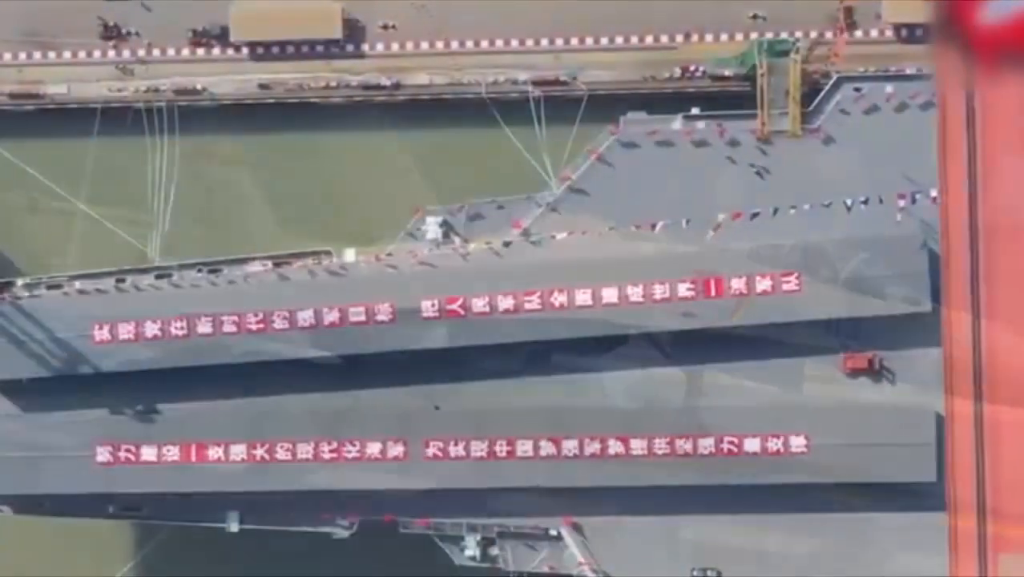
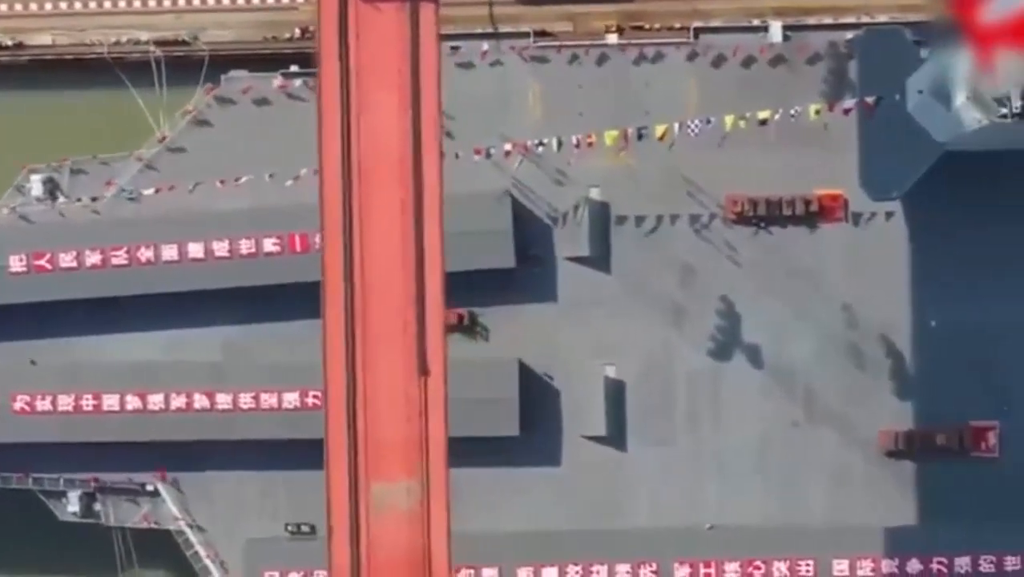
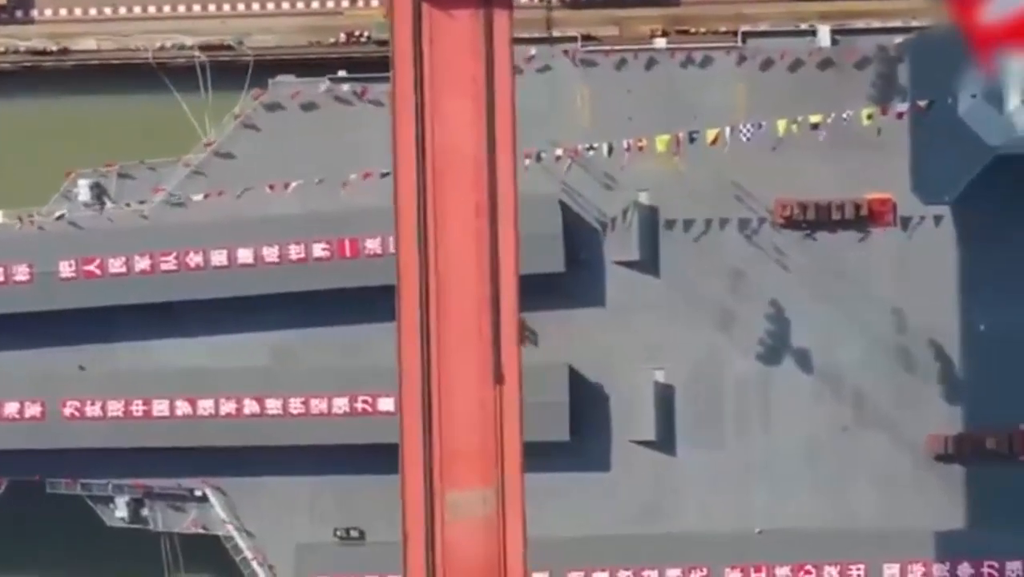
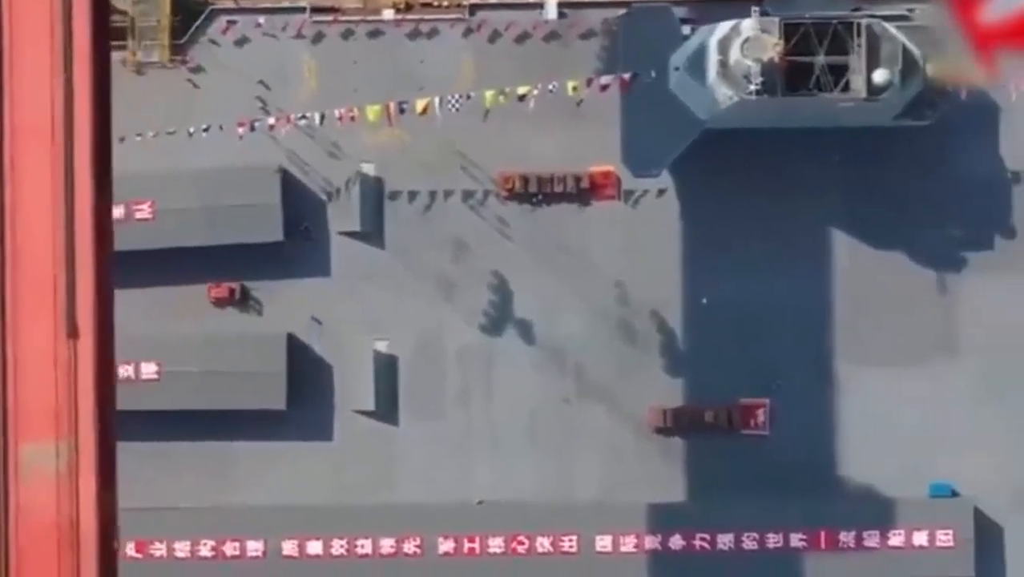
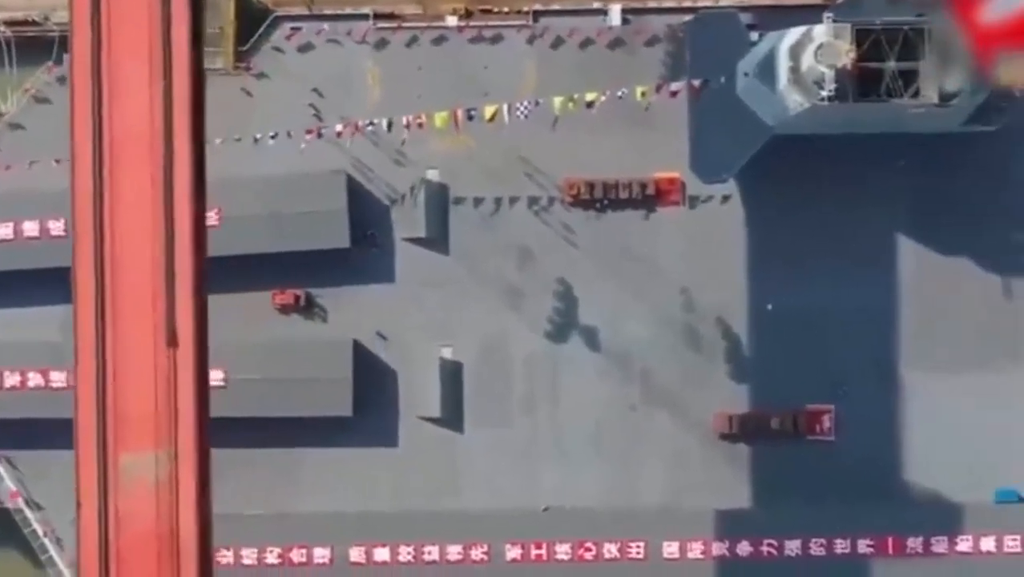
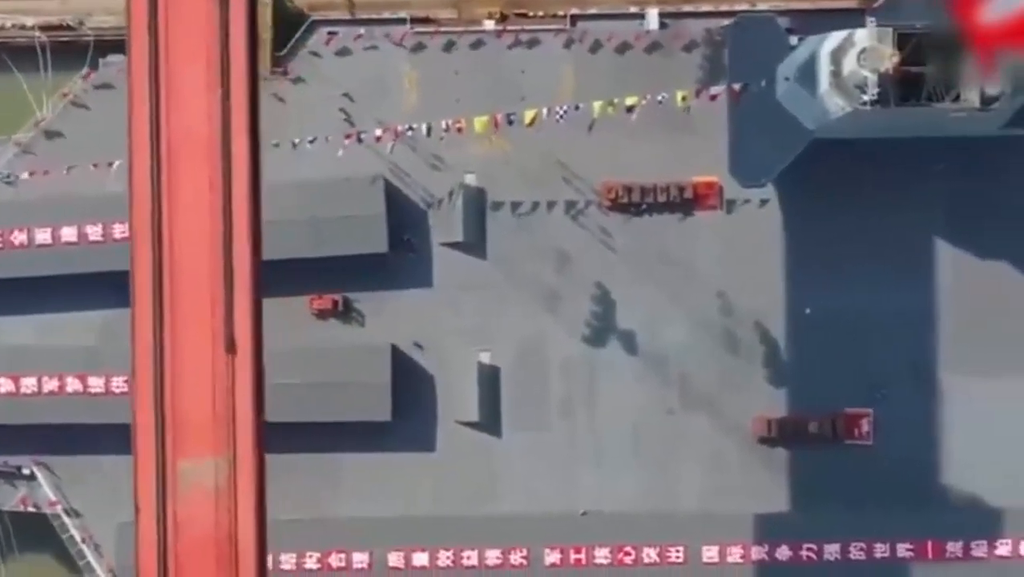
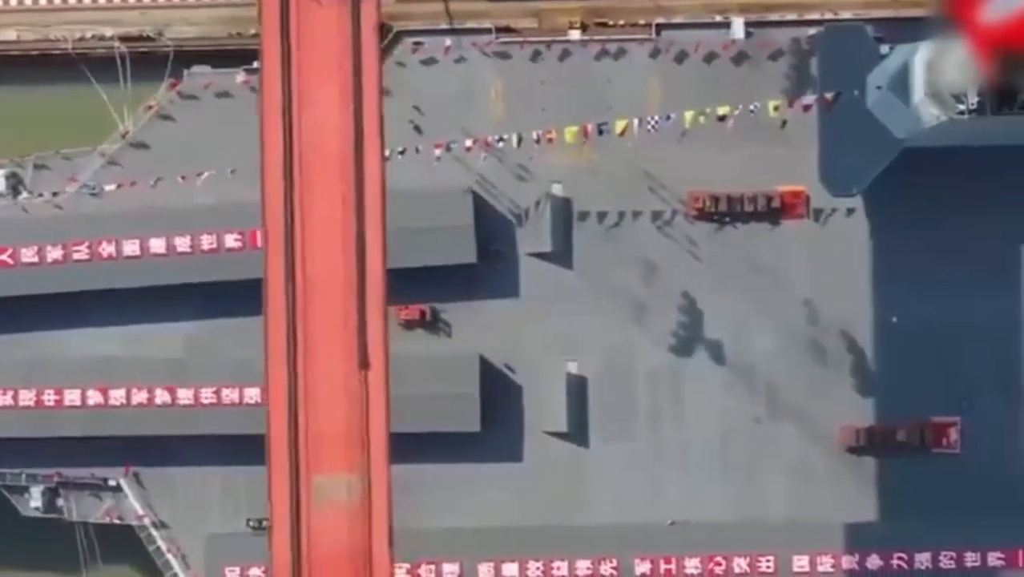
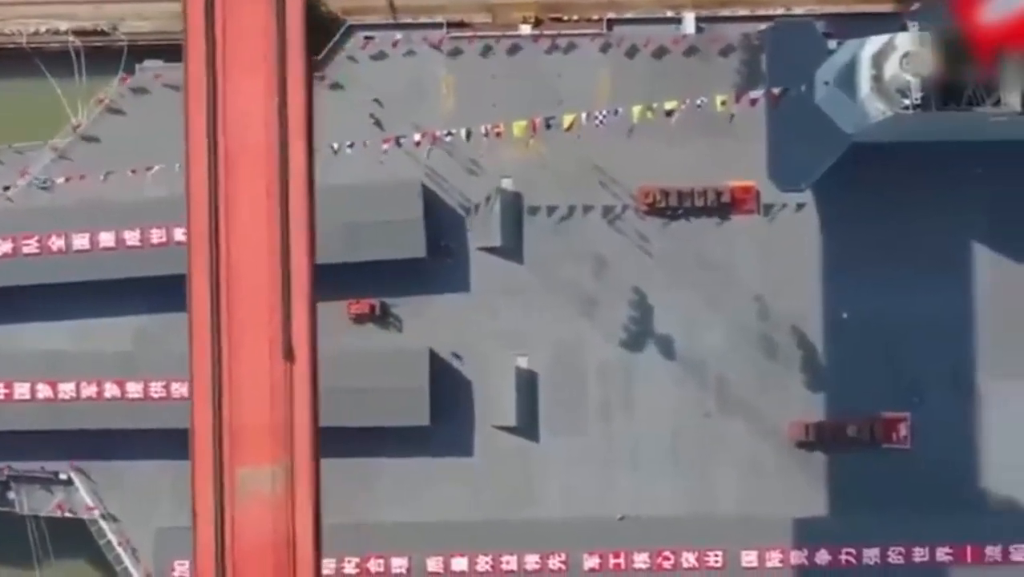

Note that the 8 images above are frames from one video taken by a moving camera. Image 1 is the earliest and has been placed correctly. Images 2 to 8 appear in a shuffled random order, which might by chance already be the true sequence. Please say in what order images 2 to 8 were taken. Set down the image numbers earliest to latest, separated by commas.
3, 2, 7, 8, 6, 5, 4
